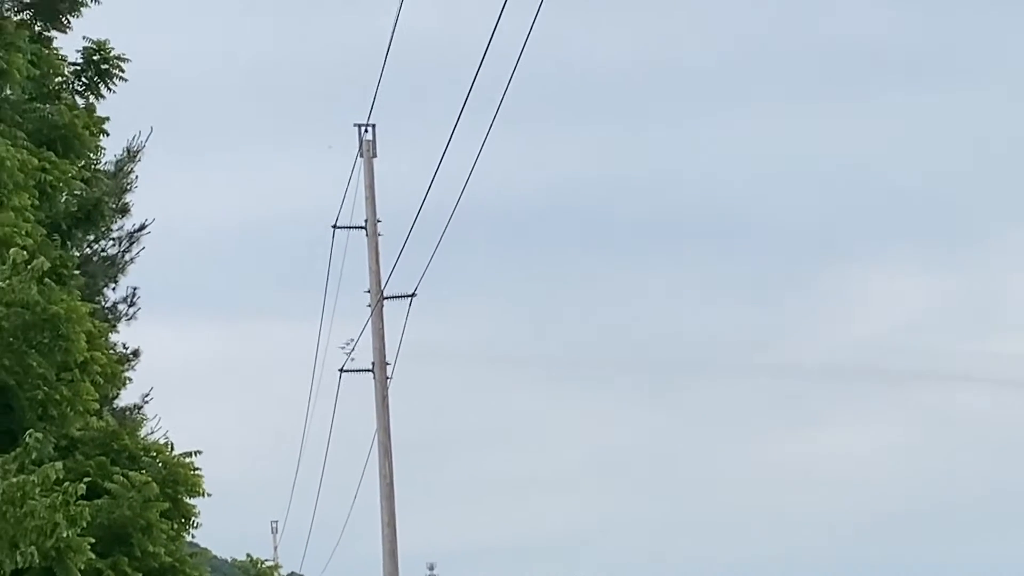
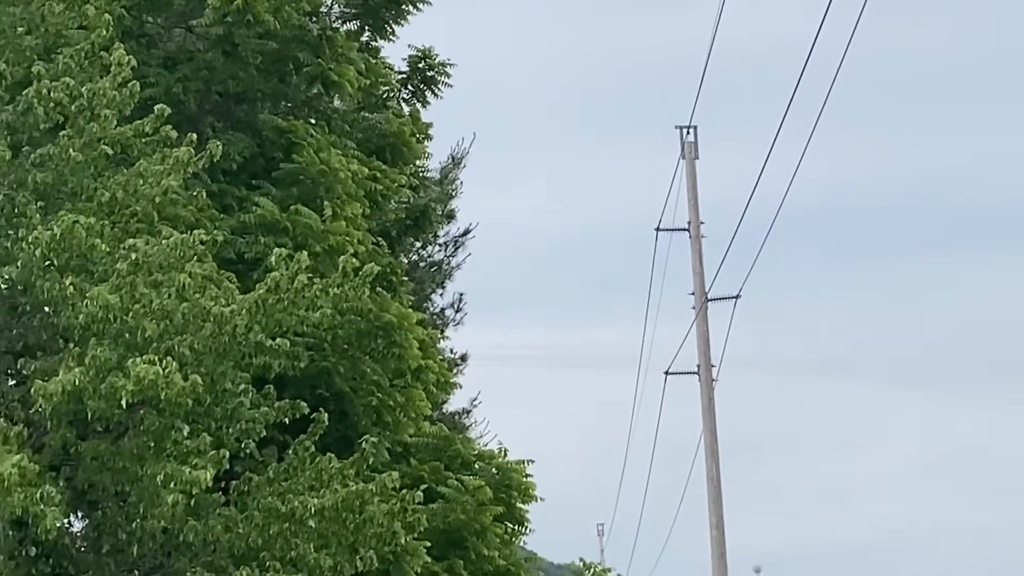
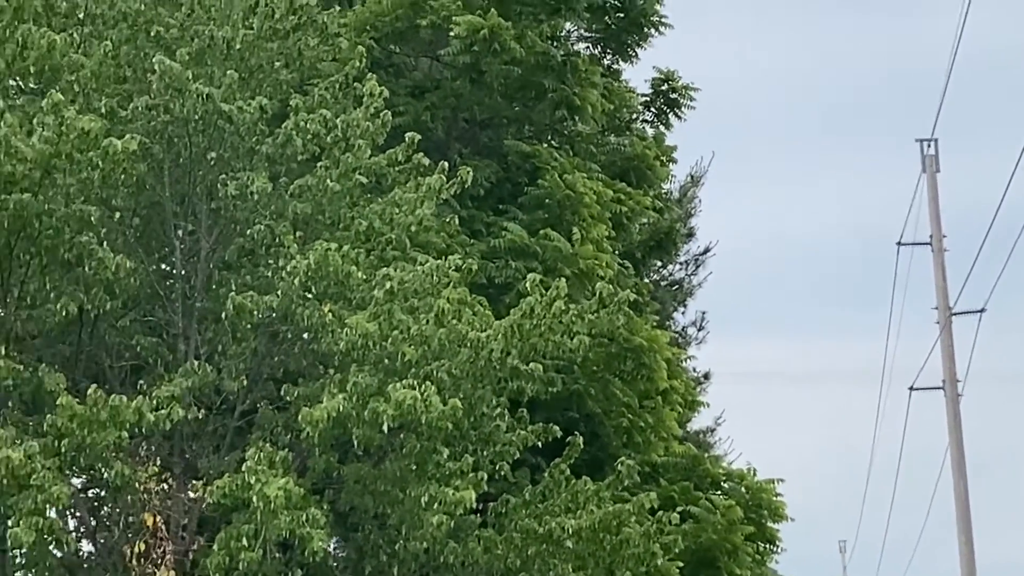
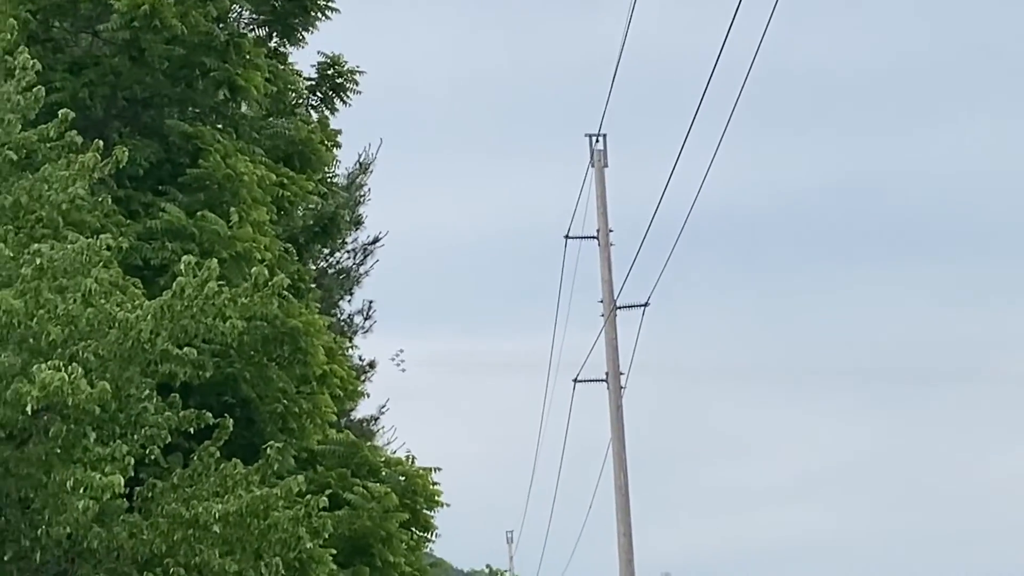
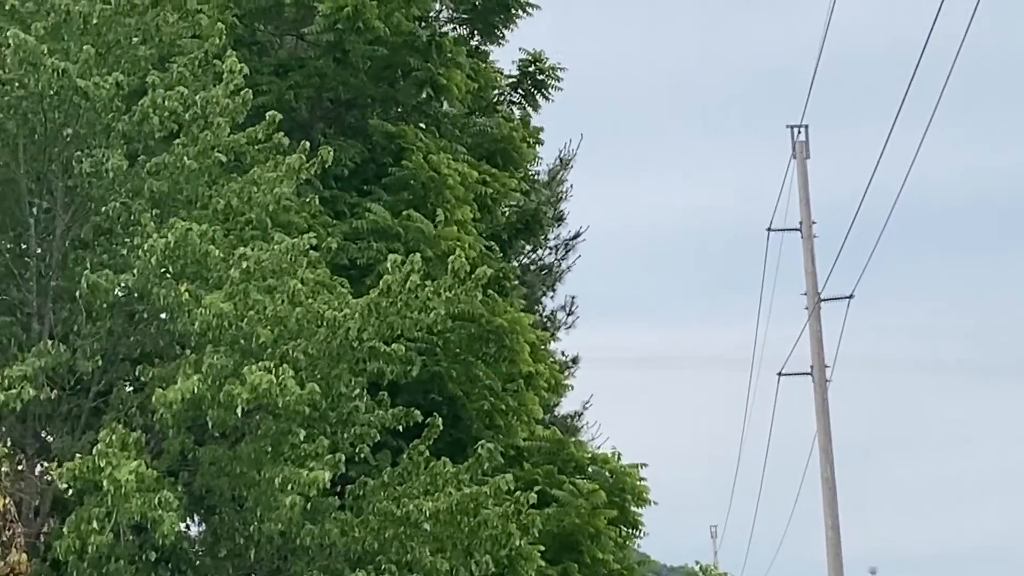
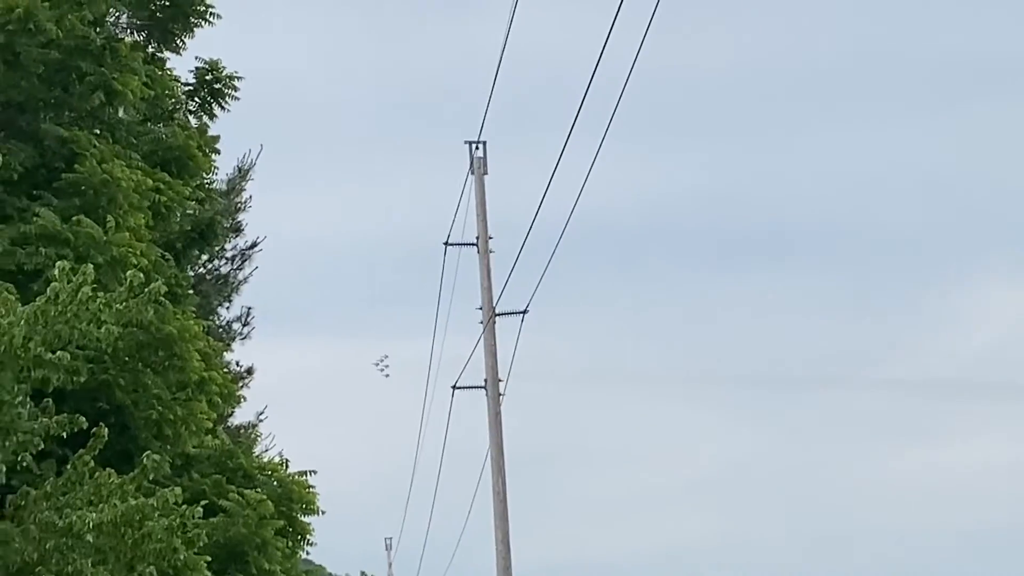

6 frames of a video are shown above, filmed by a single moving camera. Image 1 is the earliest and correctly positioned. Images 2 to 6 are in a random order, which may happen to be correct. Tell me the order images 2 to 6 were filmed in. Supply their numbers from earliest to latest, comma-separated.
6, 4, 2, 5, 3
